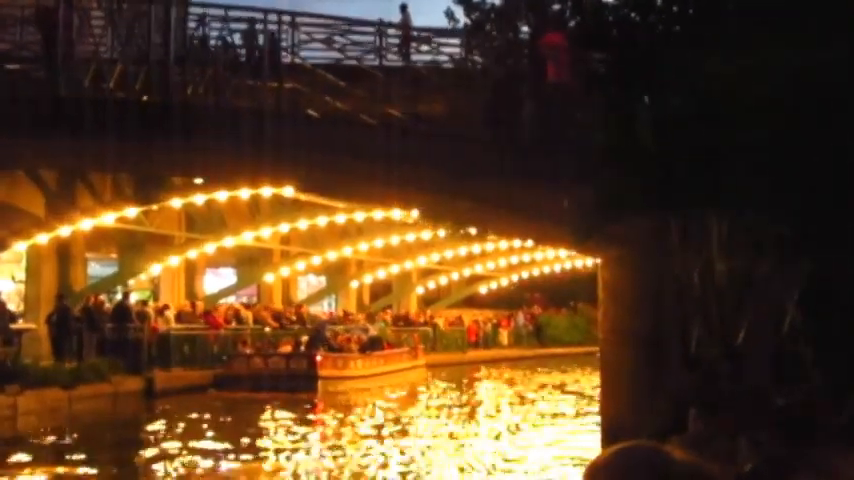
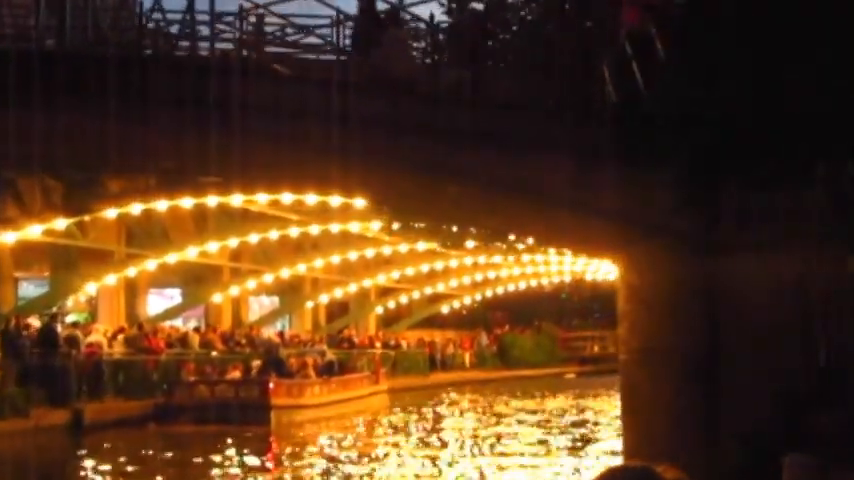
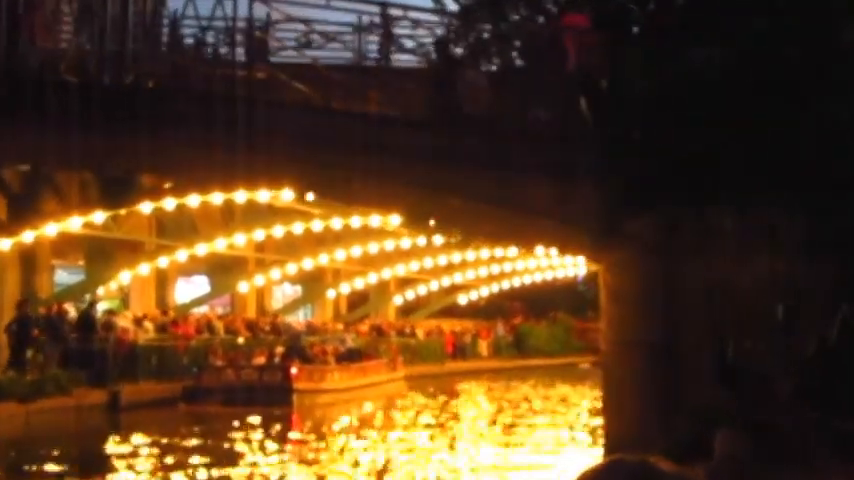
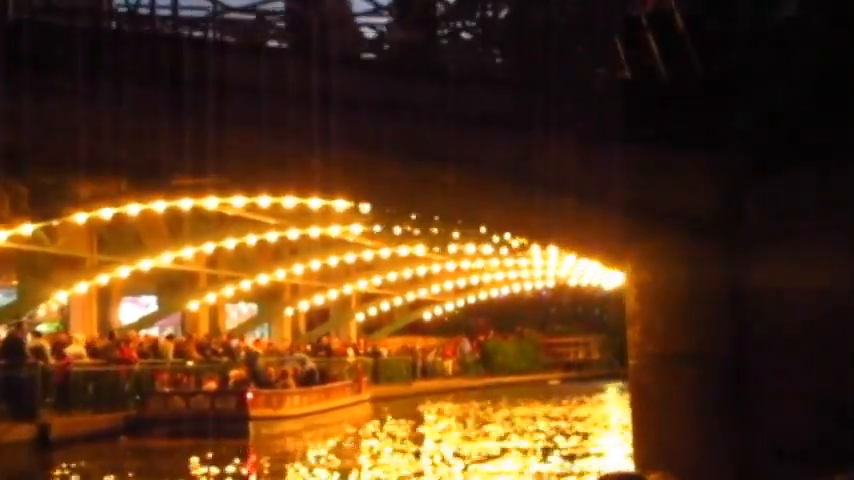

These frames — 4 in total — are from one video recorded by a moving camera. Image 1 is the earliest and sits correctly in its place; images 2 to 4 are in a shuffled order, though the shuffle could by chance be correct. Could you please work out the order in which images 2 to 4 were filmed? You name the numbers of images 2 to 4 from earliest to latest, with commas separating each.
3, 2, 4
